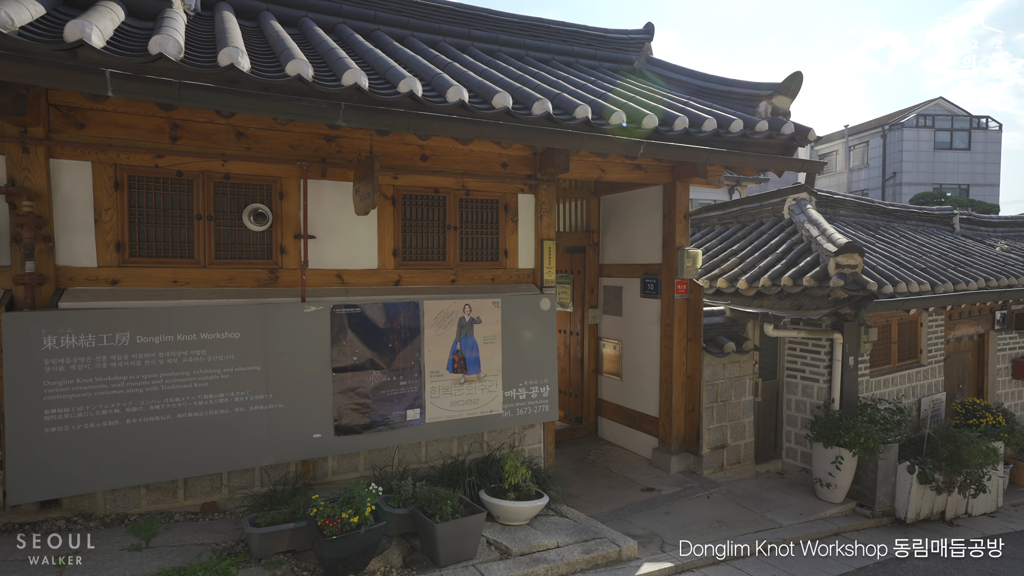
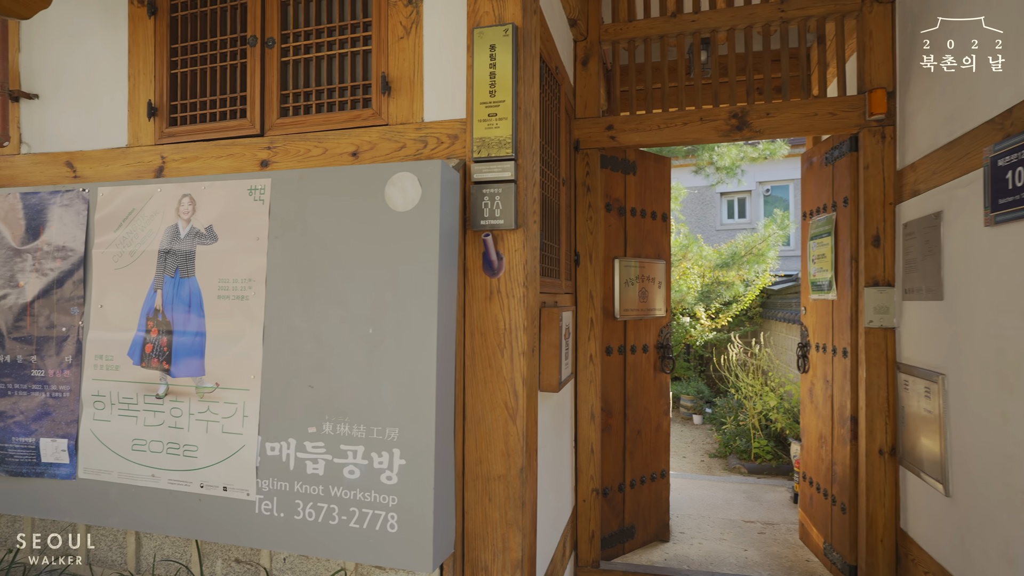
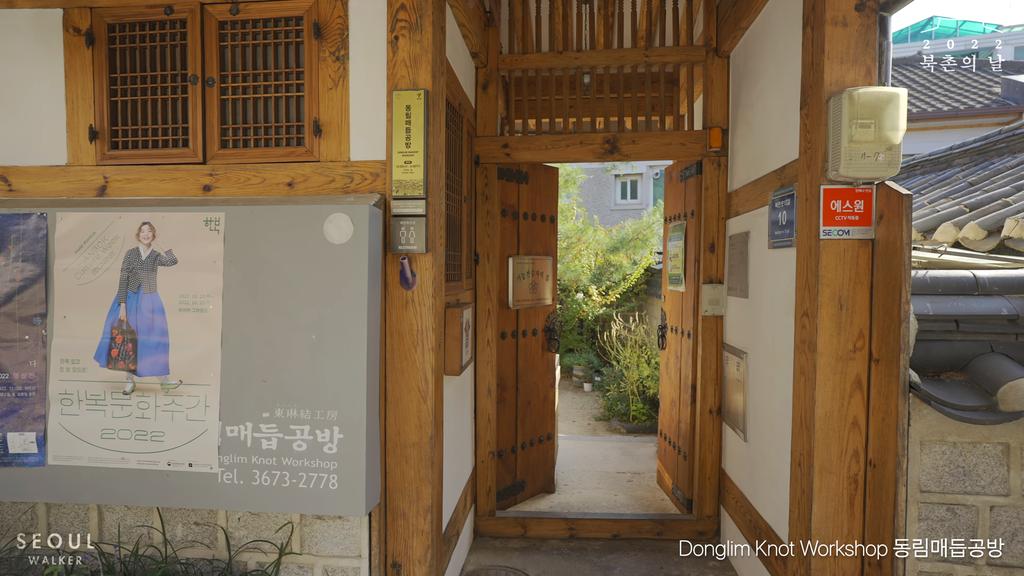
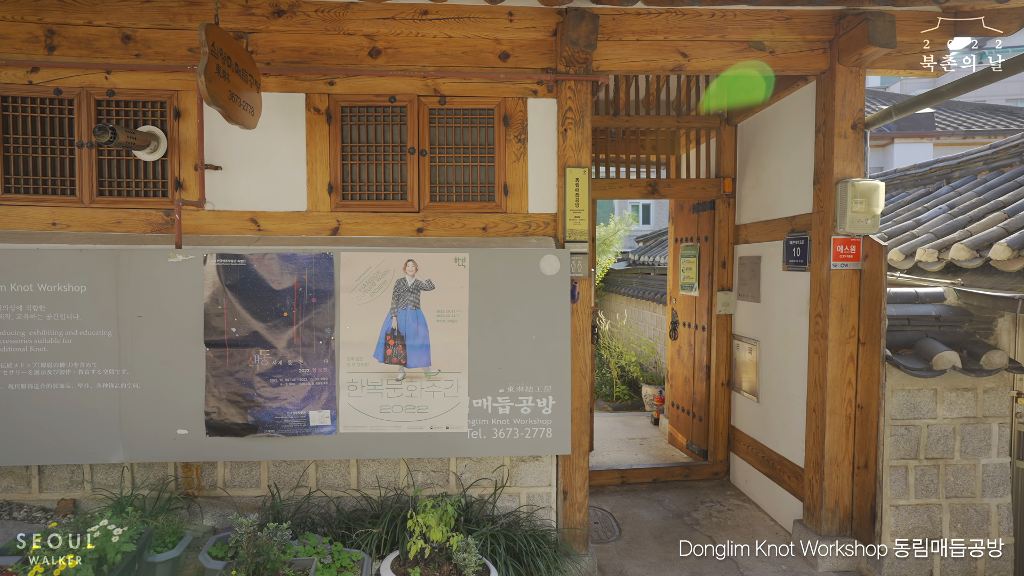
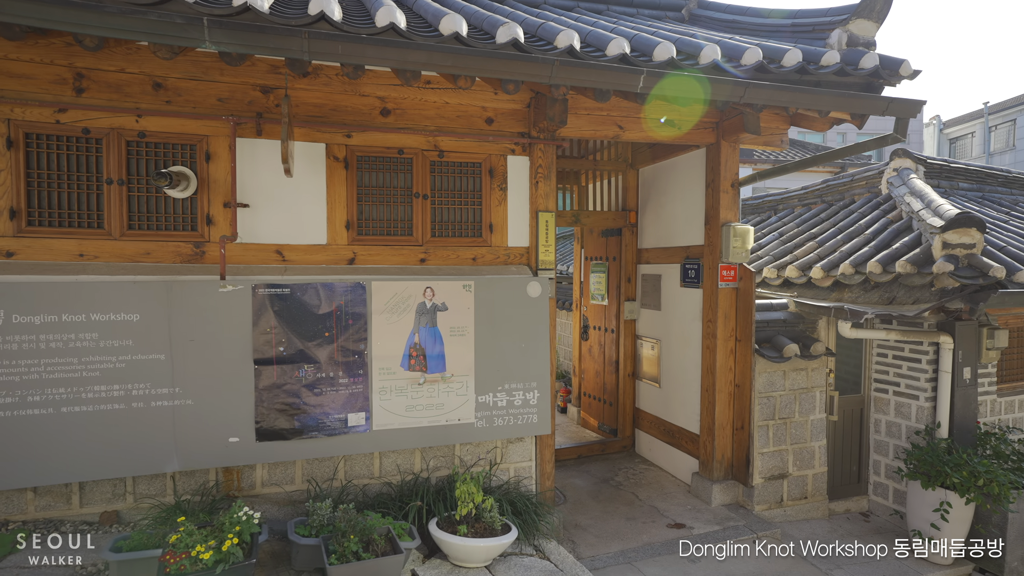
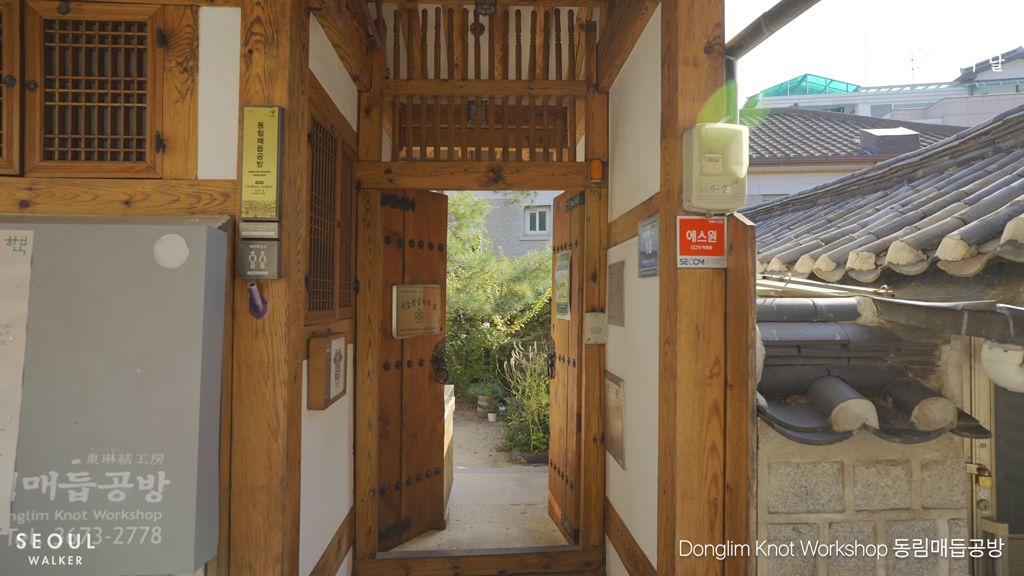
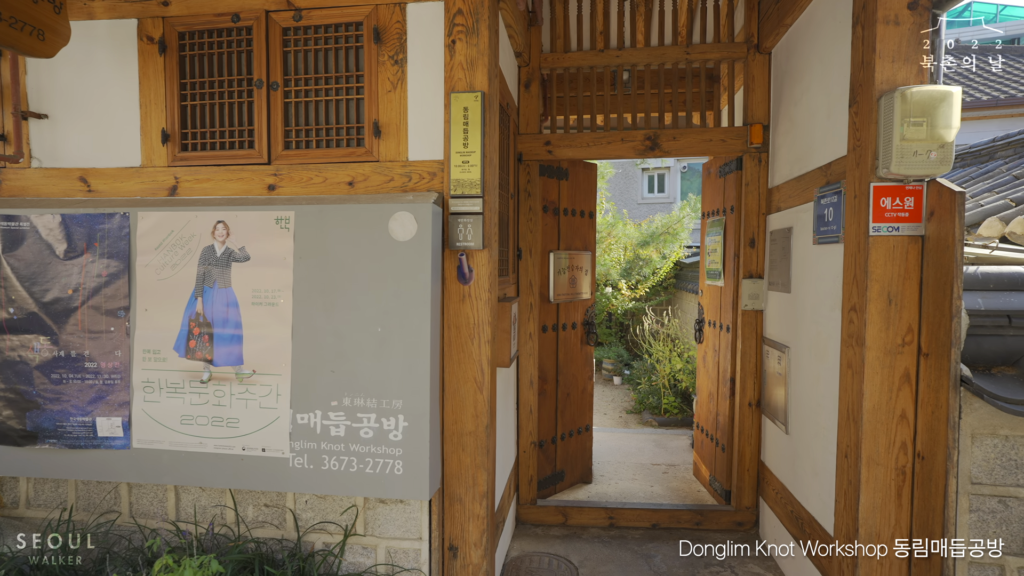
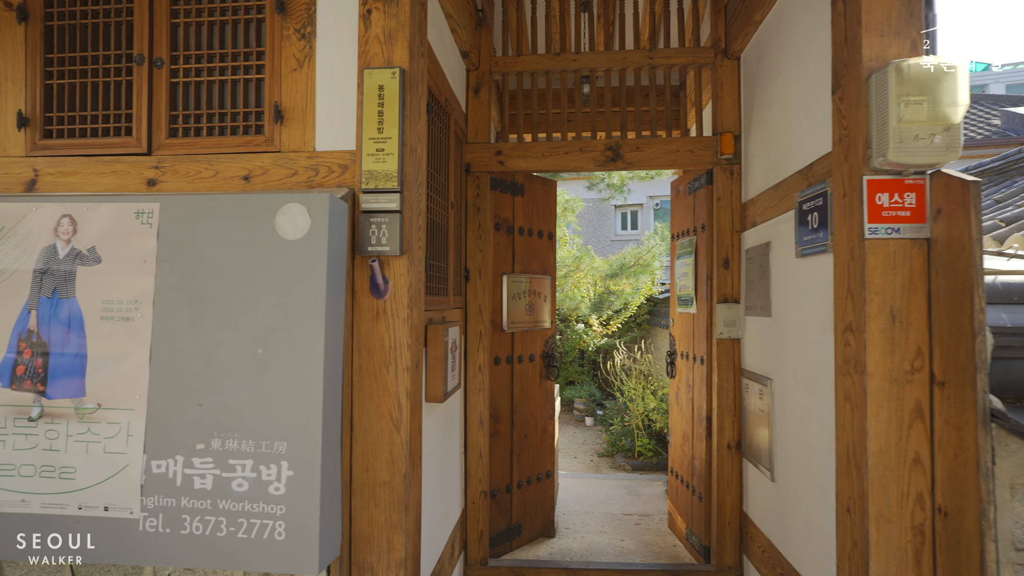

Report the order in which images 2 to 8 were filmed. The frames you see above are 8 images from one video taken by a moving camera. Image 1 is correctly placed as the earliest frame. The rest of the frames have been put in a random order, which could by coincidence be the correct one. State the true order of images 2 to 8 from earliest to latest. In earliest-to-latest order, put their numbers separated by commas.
5, 4, 7, 3, 6, 8, 2
